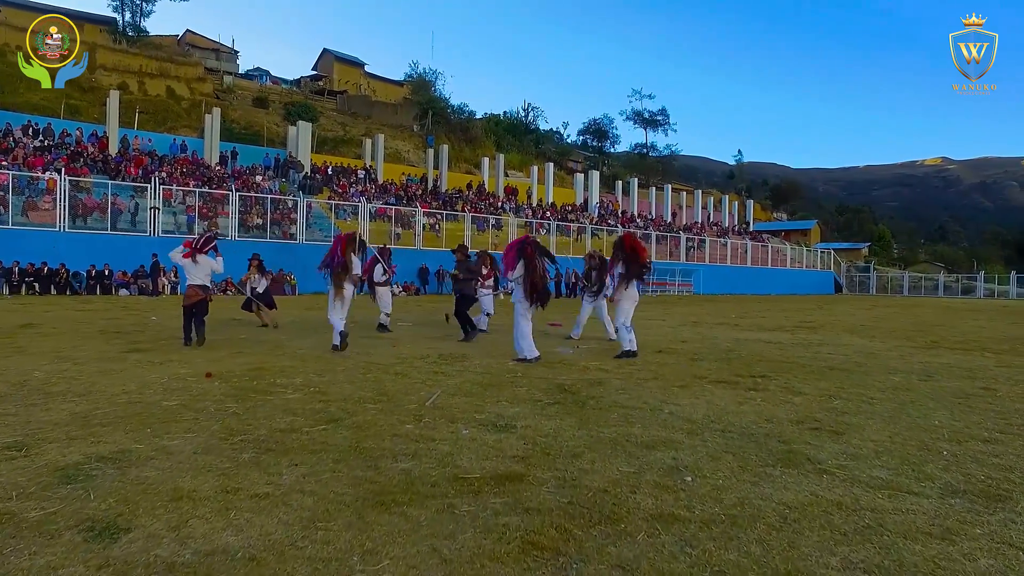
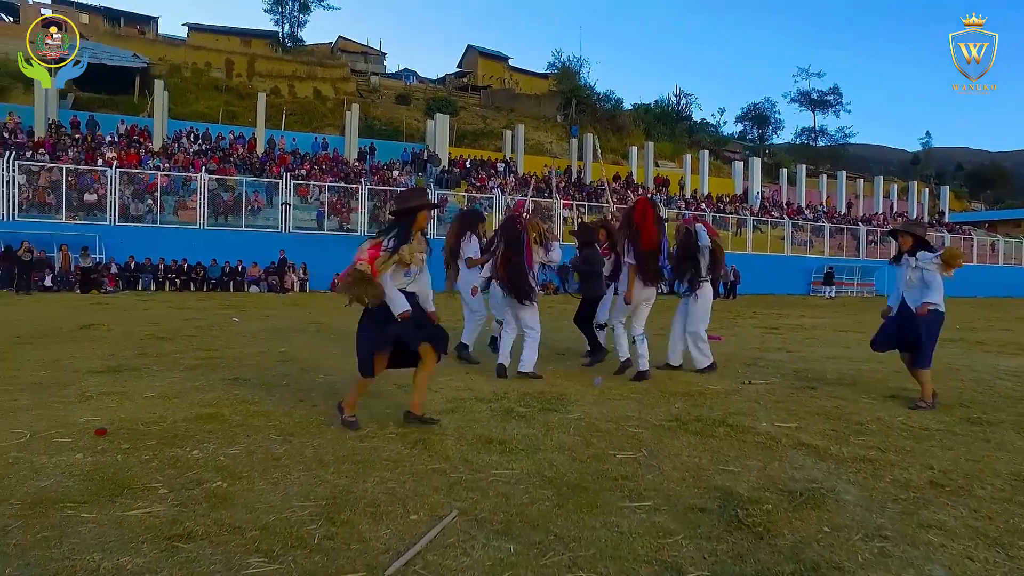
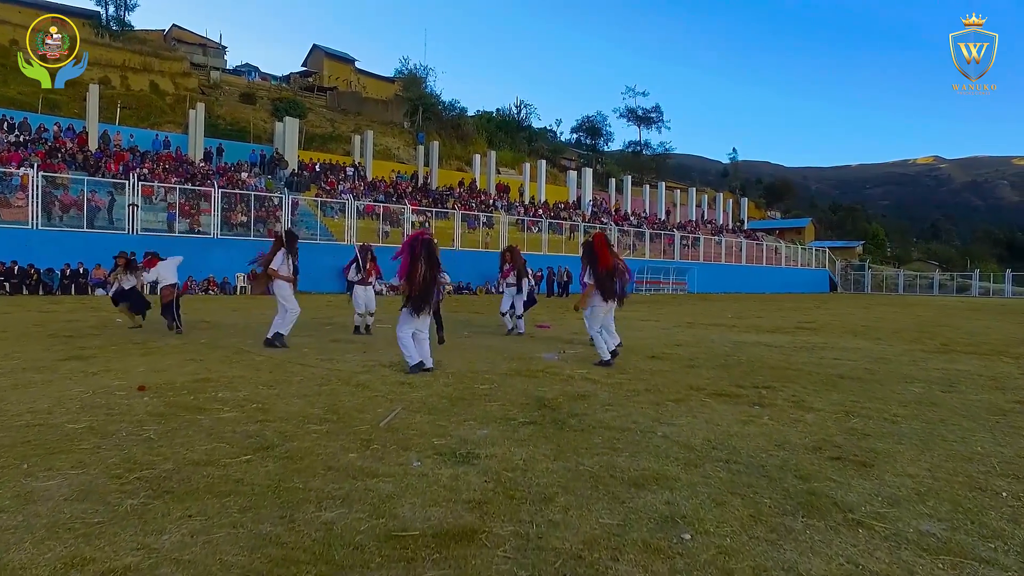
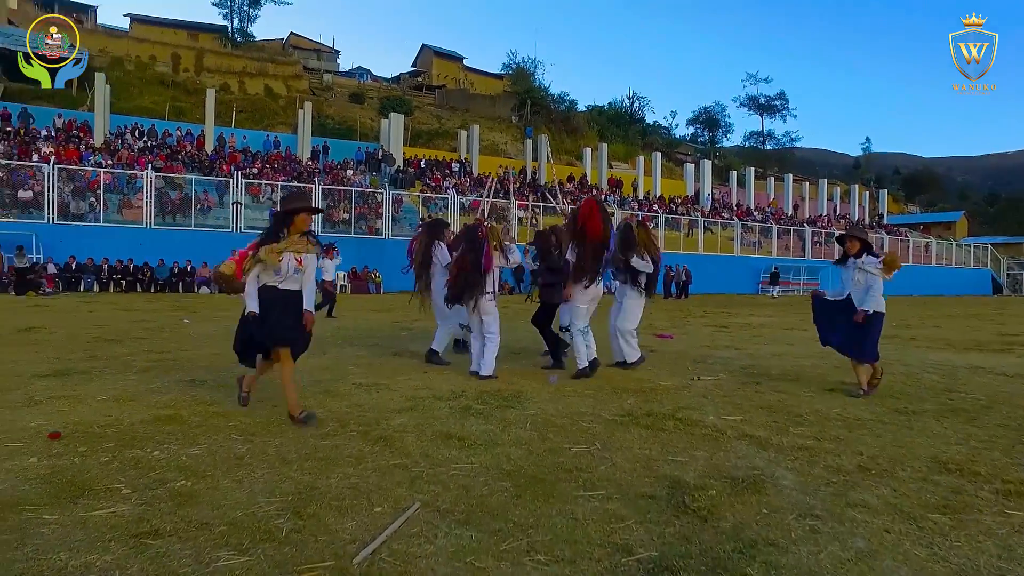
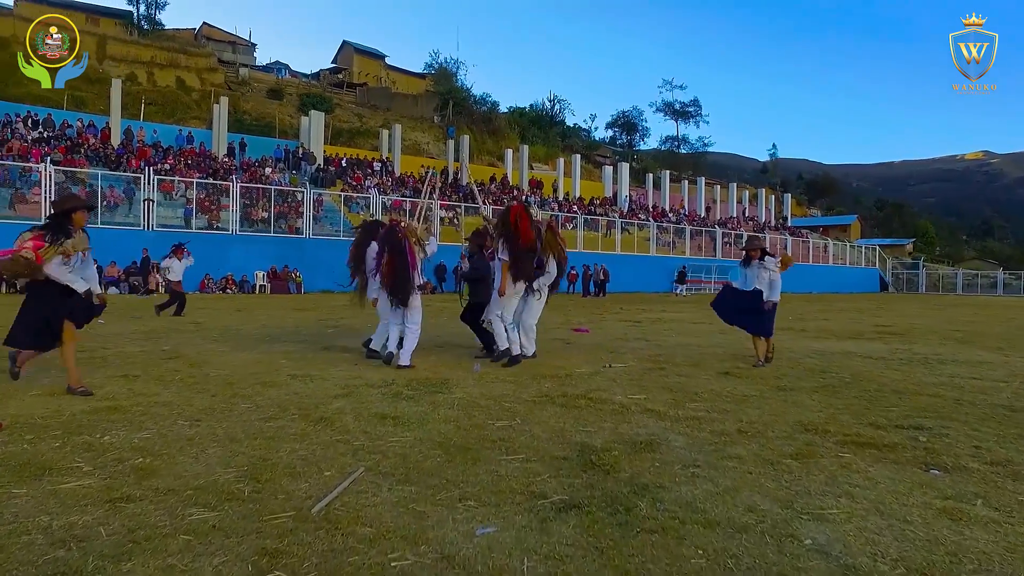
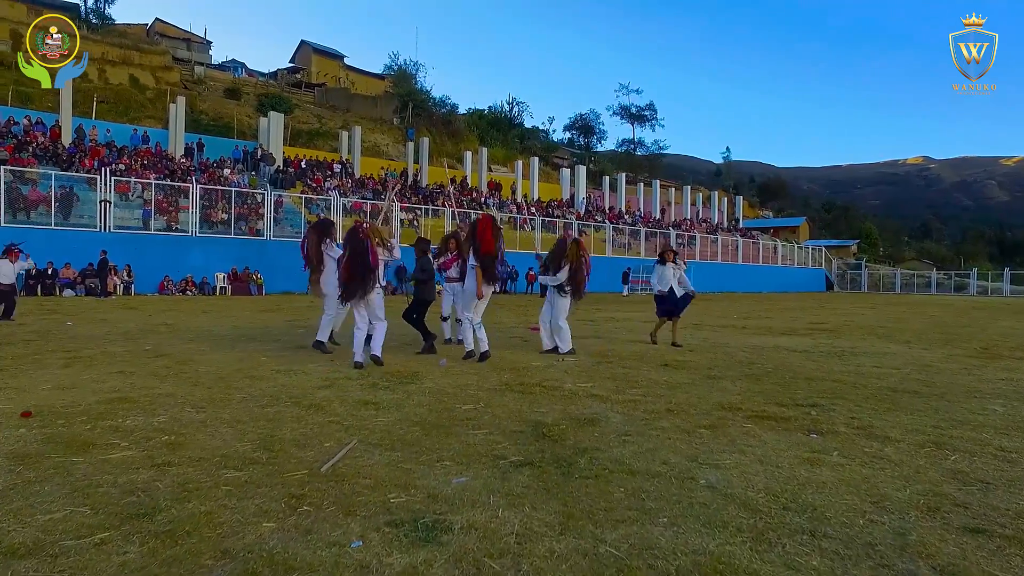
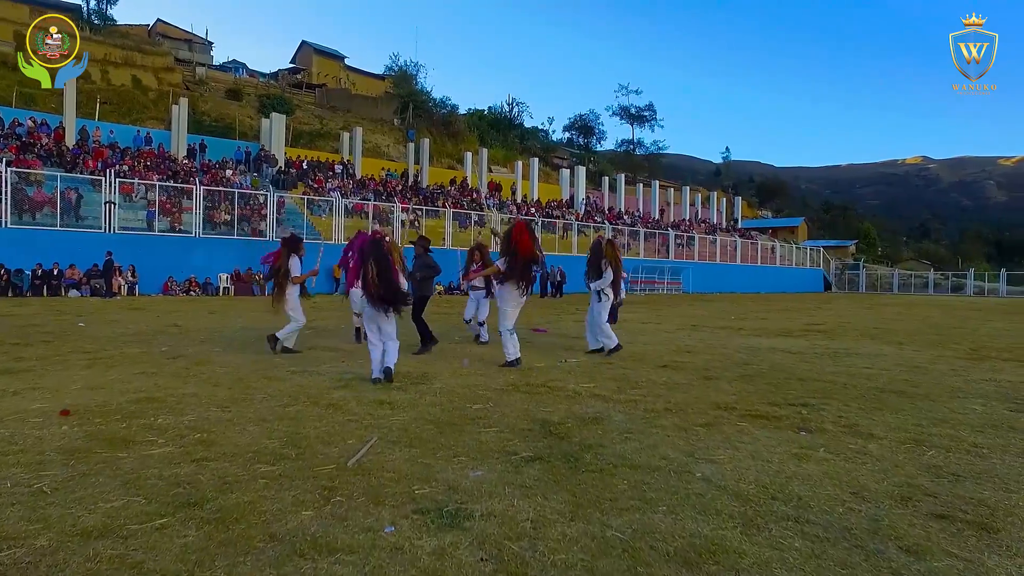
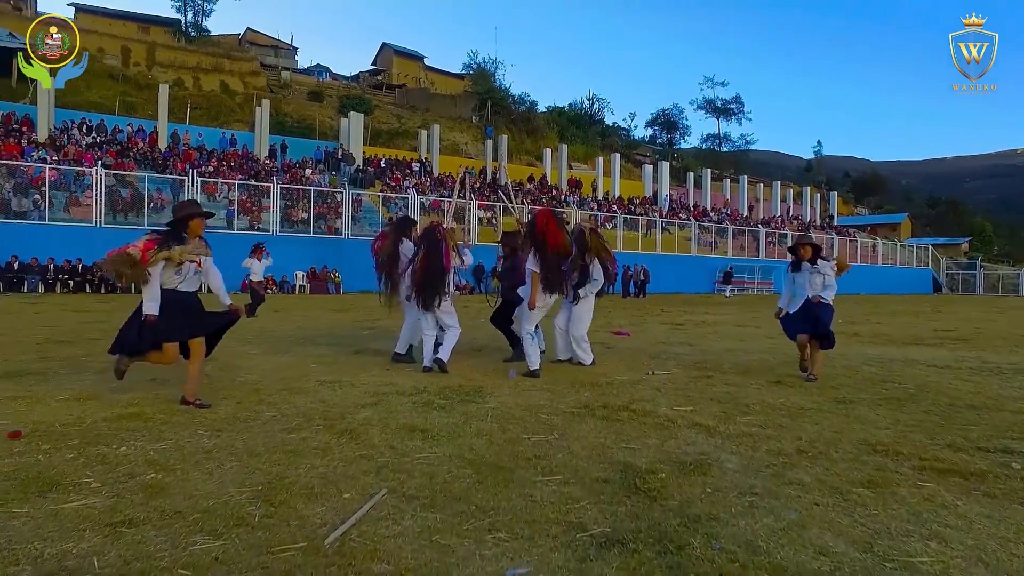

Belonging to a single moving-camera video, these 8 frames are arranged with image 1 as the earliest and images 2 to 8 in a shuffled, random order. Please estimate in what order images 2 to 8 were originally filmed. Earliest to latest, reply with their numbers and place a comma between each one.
3, 7, 6, 5, 8, 4, 2
